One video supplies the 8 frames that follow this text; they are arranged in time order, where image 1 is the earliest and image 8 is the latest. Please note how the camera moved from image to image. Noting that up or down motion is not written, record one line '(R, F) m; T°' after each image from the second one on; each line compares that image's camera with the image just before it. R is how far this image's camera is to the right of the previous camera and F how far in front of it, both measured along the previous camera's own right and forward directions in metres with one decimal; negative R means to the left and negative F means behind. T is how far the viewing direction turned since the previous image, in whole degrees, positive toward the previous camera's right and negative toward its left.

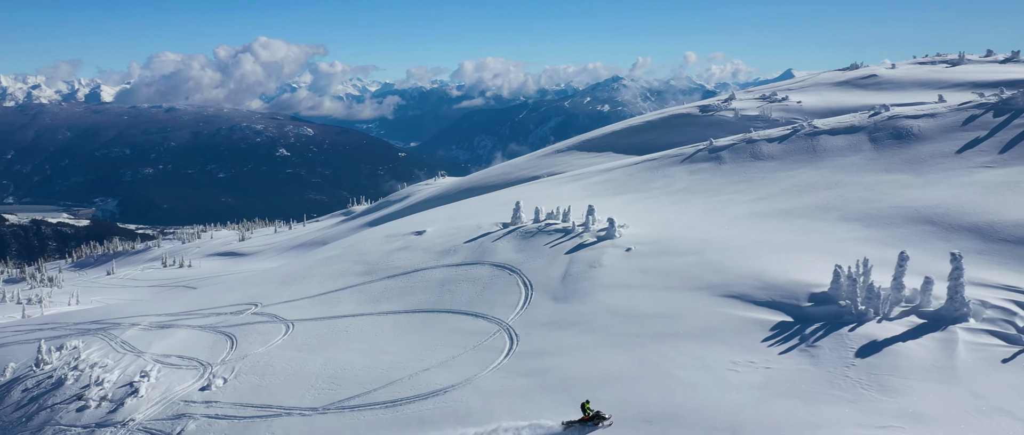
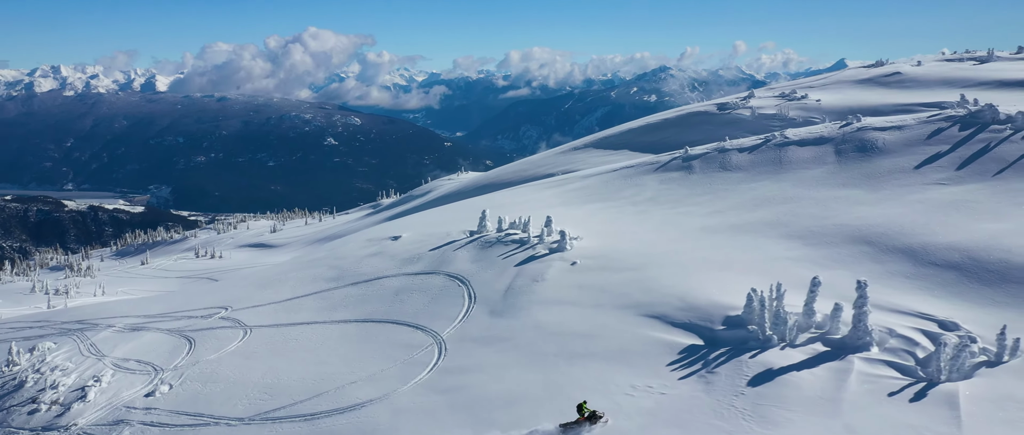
(+5.1, -0.3) m; -3°
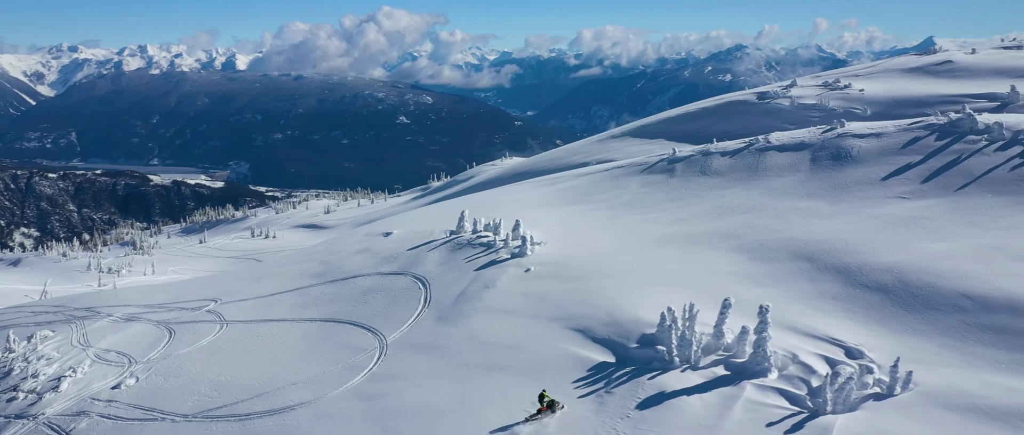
(+6.0, -0.4) m; -5°
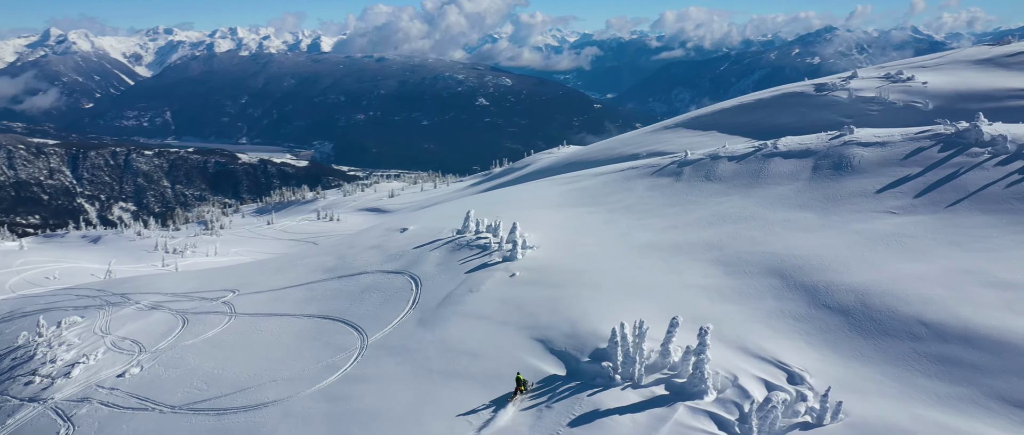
(+4.8, -0.3) m; -5°
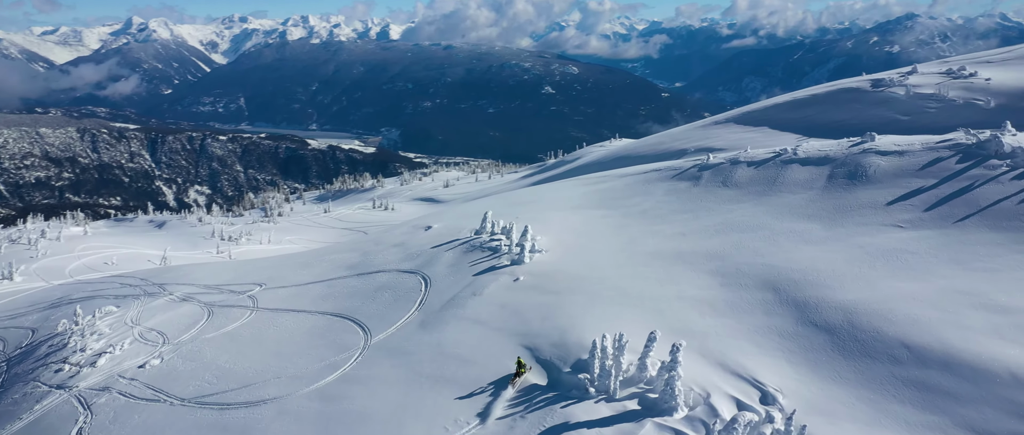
(+3.2, -0.2) m; -5°
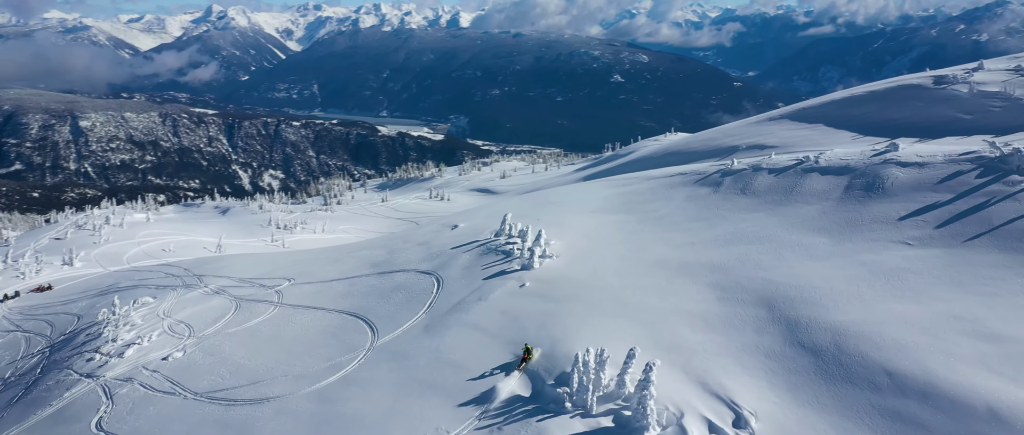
(+3.2, -0.1) m; -5°
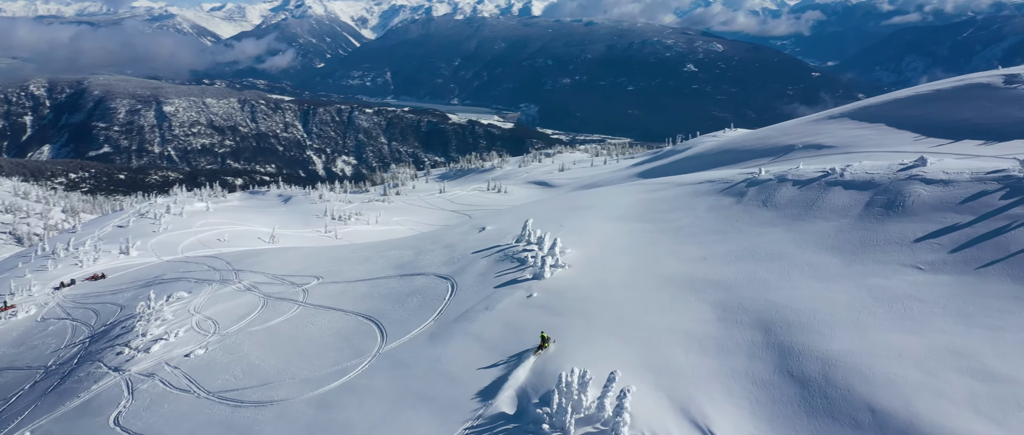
(+3.2, +0.2) m; -5°
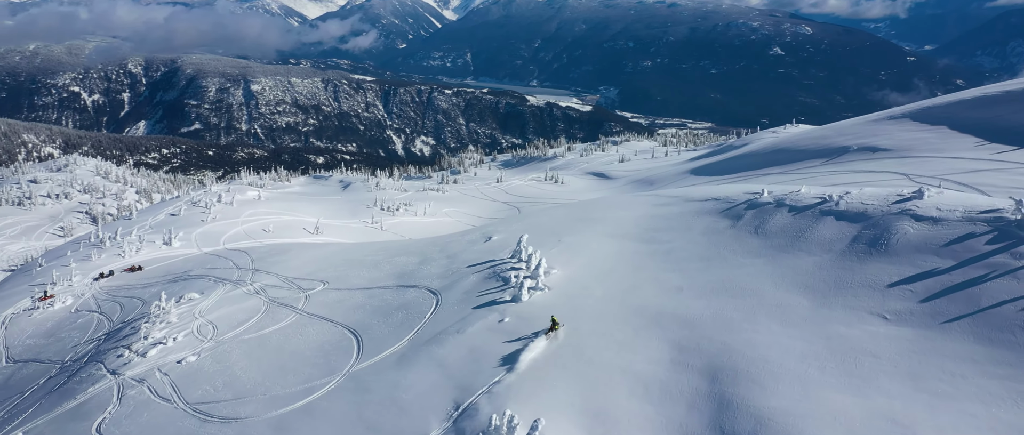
(+5.4, +0.9) m; -5°
